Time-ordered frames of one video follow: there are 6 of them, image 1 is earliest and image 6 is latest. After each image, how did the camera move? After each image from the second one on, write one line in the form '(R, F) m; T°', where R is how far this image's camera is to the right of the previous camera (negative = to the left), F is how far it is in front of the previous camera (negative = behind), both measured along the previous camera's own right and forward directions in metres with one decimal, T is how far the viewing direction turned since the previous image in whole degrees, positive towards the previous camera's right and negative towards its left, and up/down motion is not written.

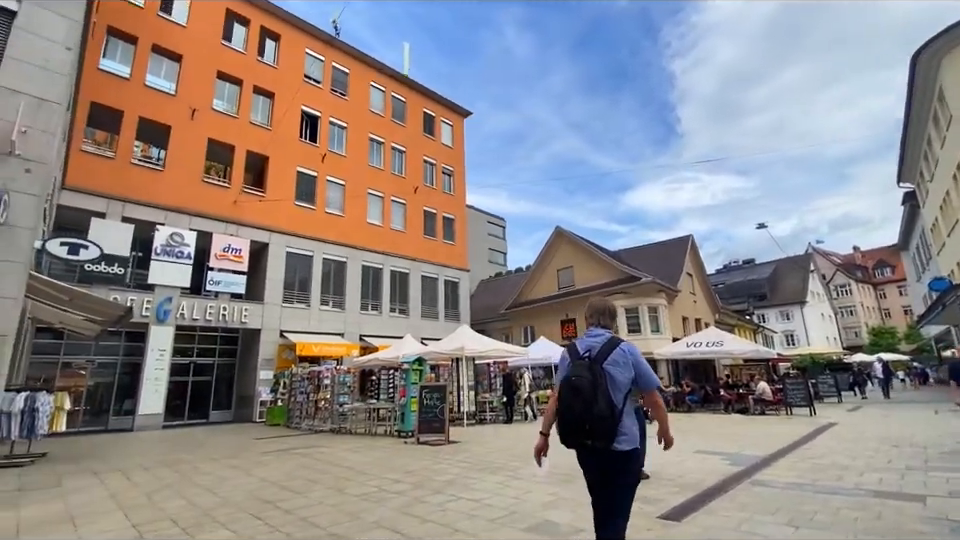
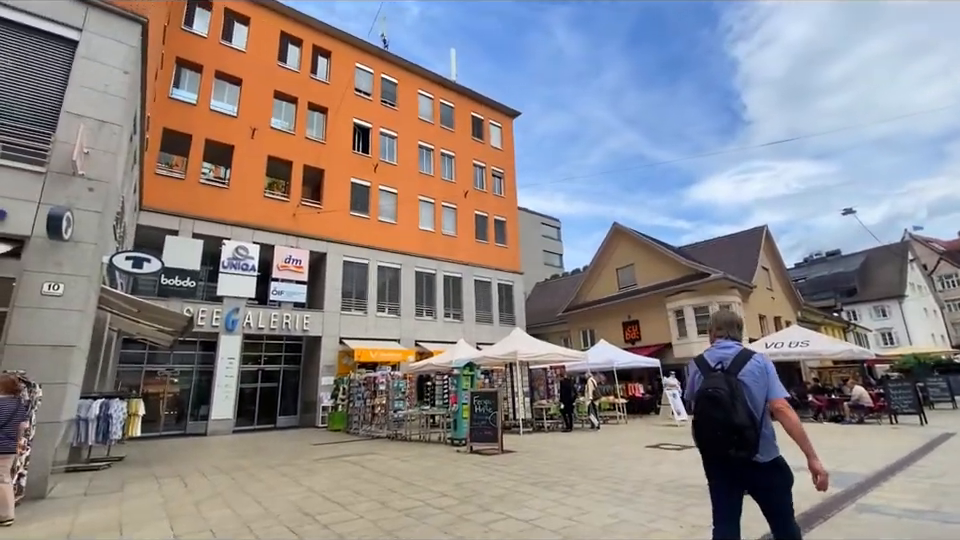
(+0.2, +0.5) m; -7°
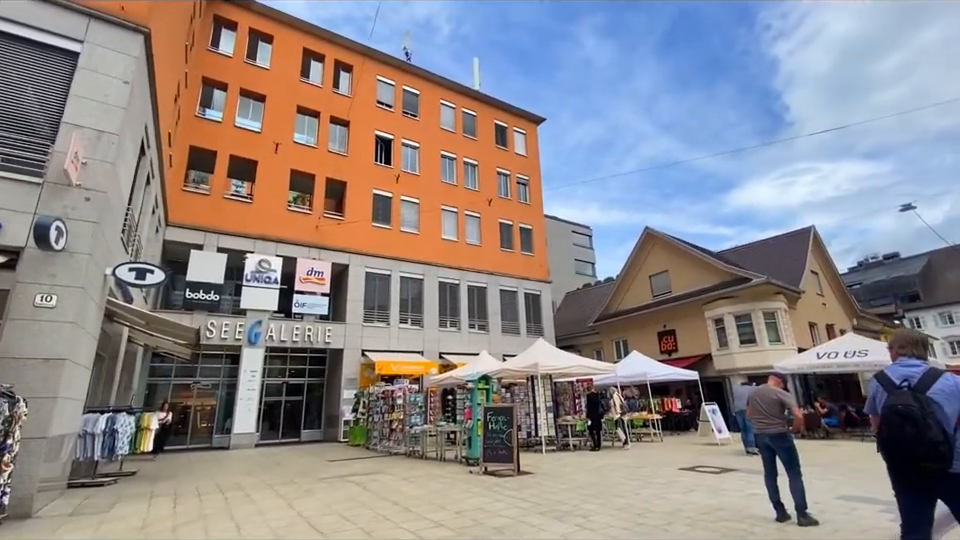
(+0.5, +0.7) m; -4°
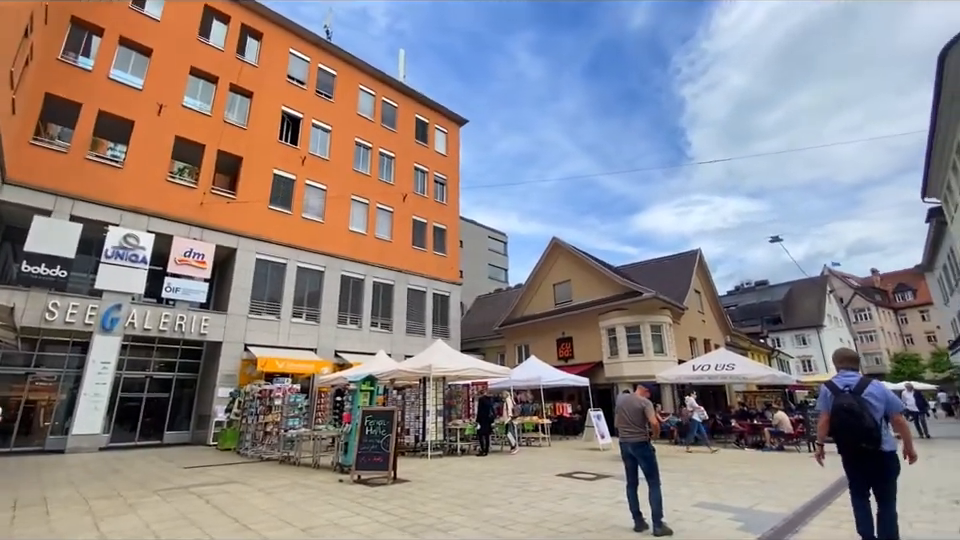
(+0.6, +0.4) m; +10°
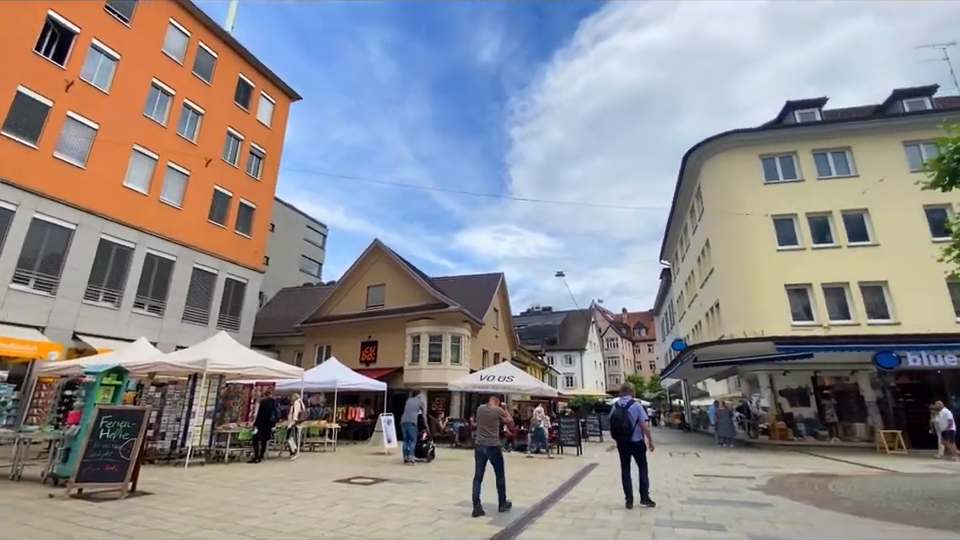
(+0.1, -0.1) m; +23°
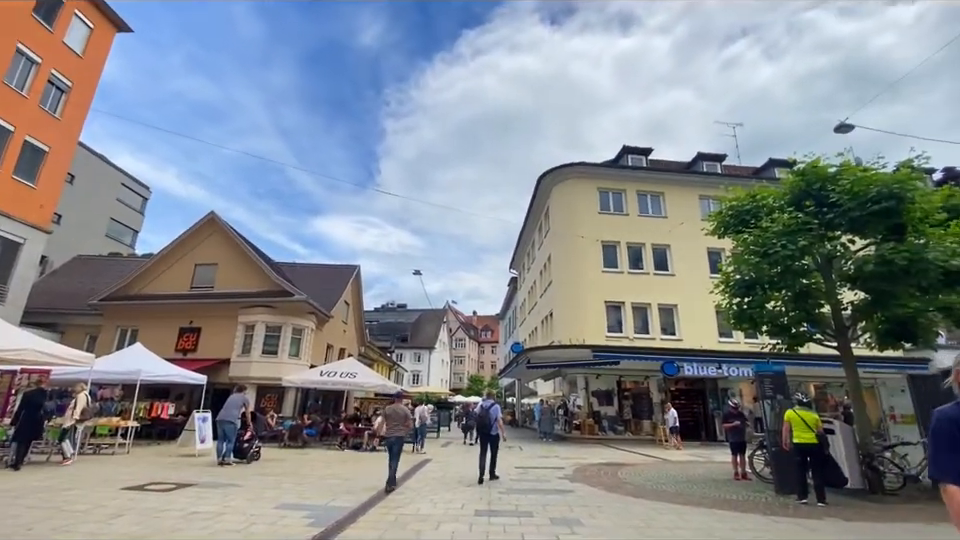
(+0.1, -0.1) m; +18°
